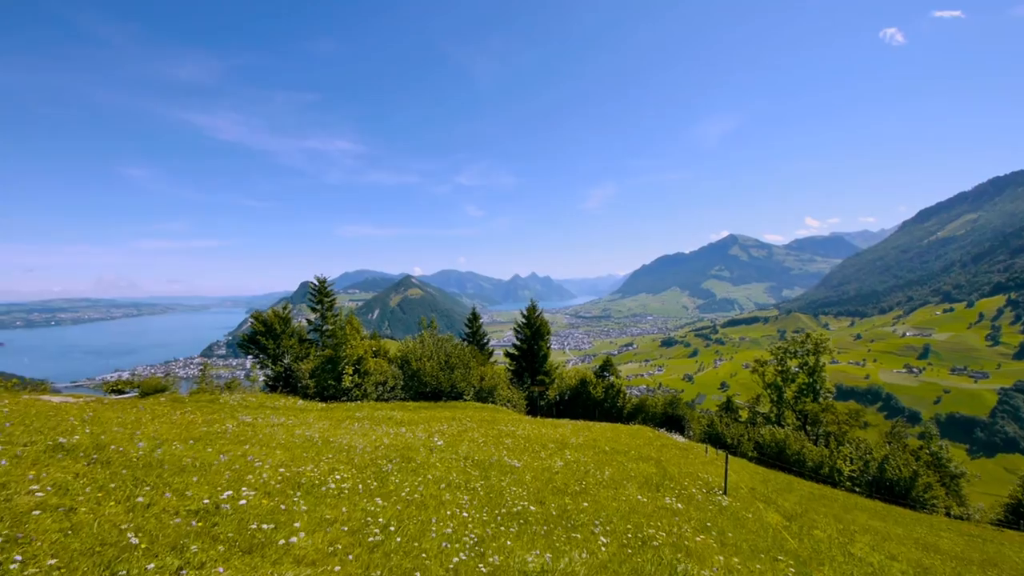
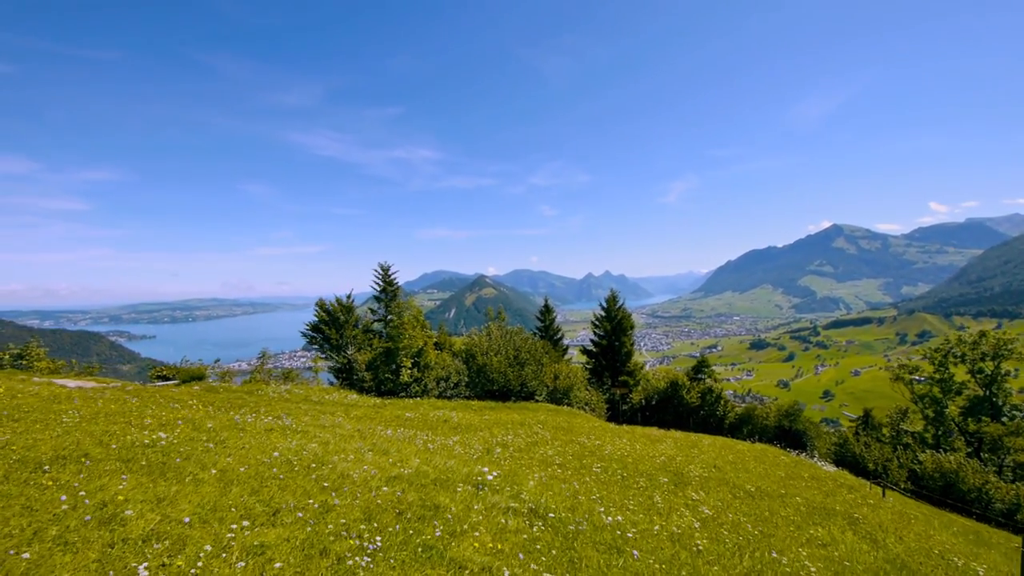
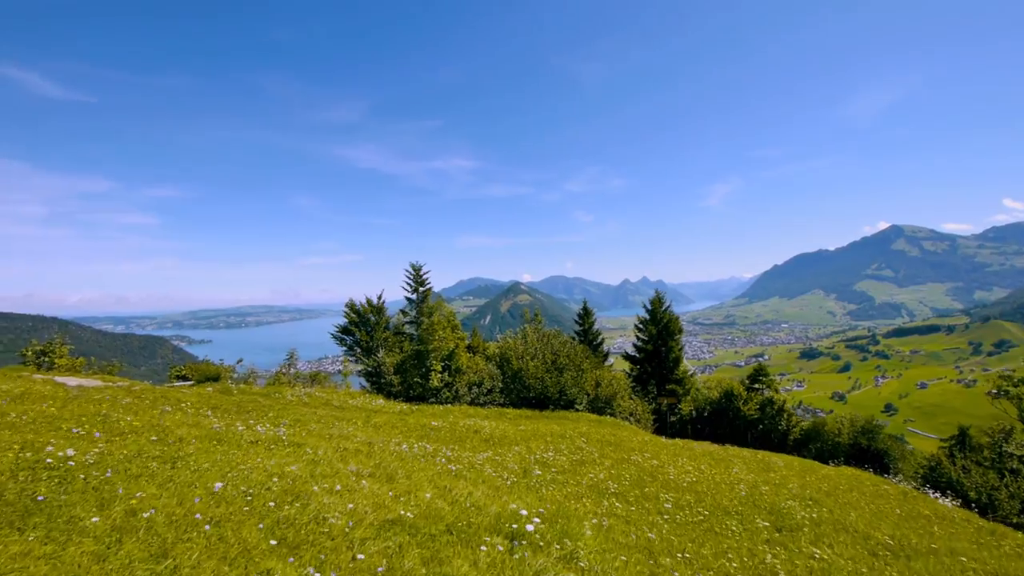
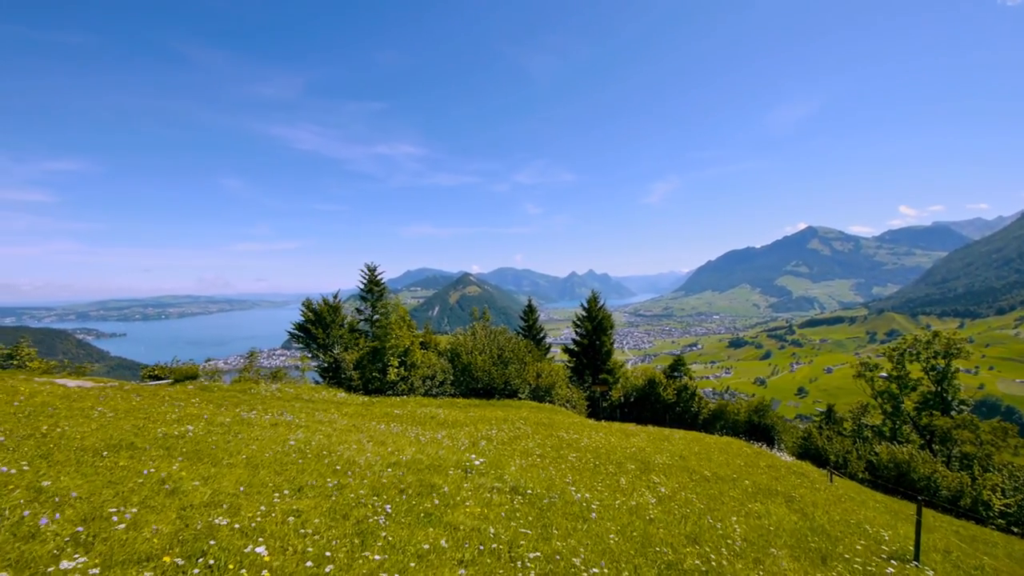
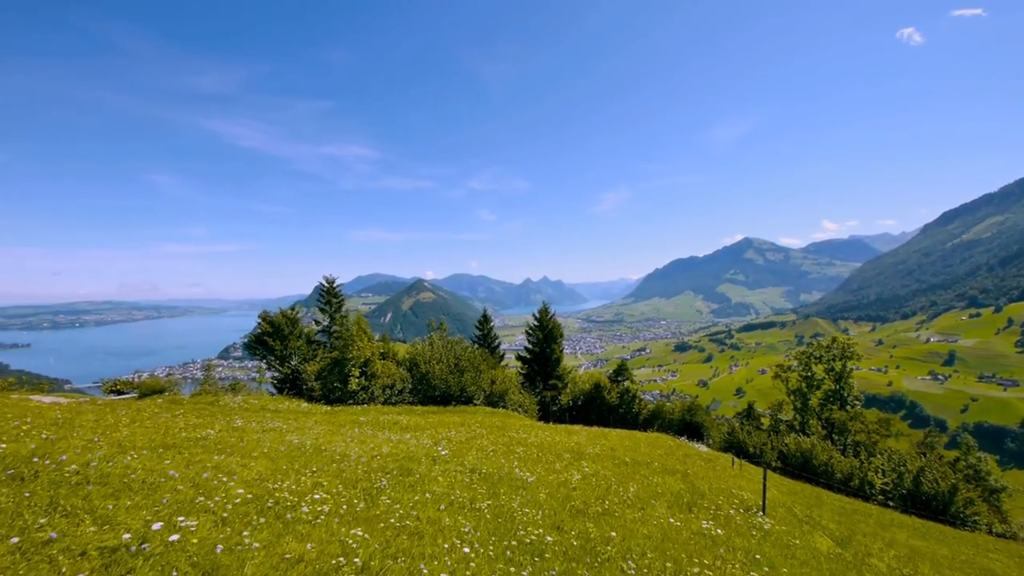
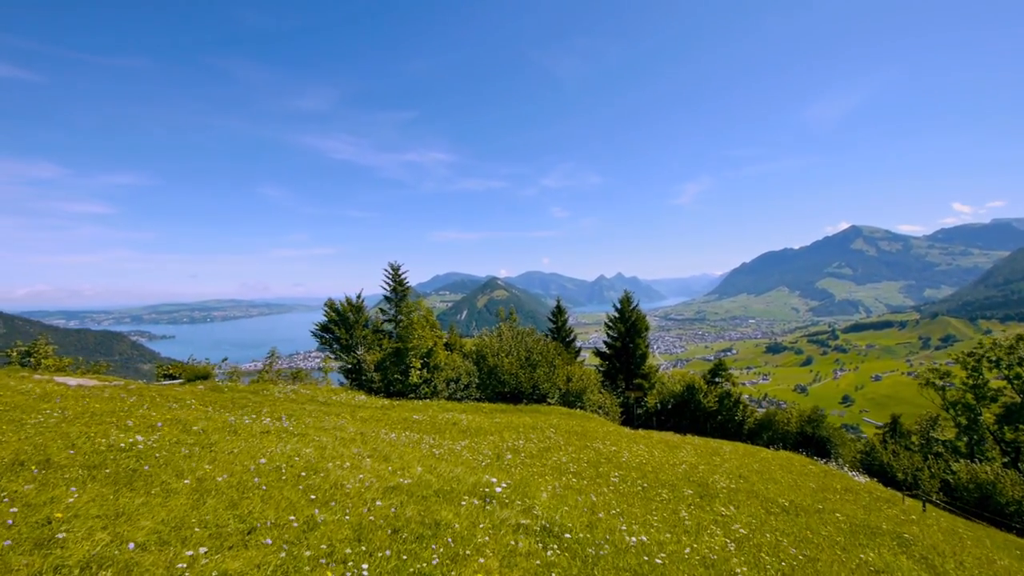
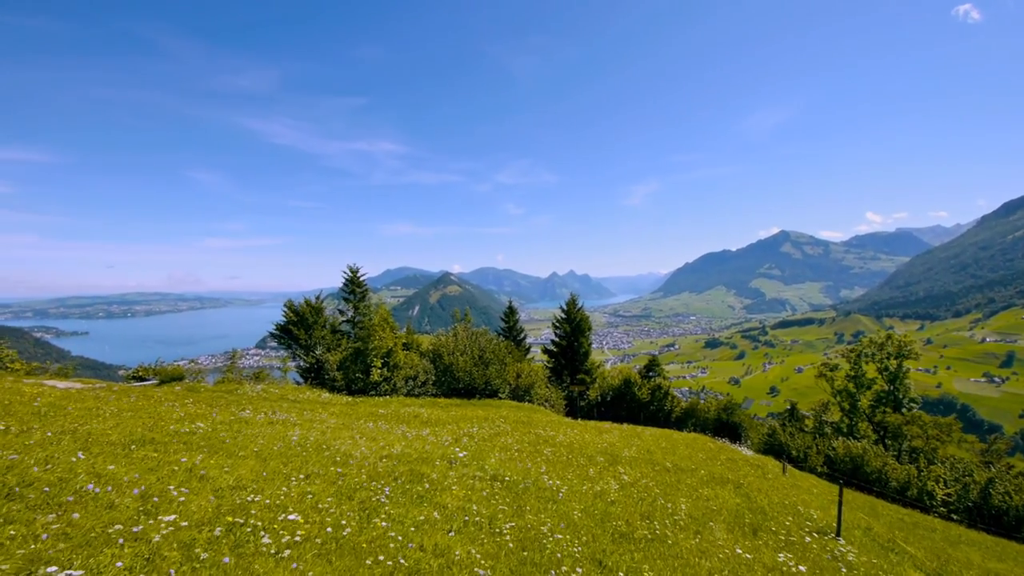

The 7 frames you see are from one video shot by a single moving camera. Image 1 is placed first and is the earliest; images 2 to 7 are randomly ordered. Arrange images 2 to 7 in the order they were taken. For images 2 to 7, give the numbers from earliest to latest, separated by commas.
5, 7, 4, 2, 6, 3
